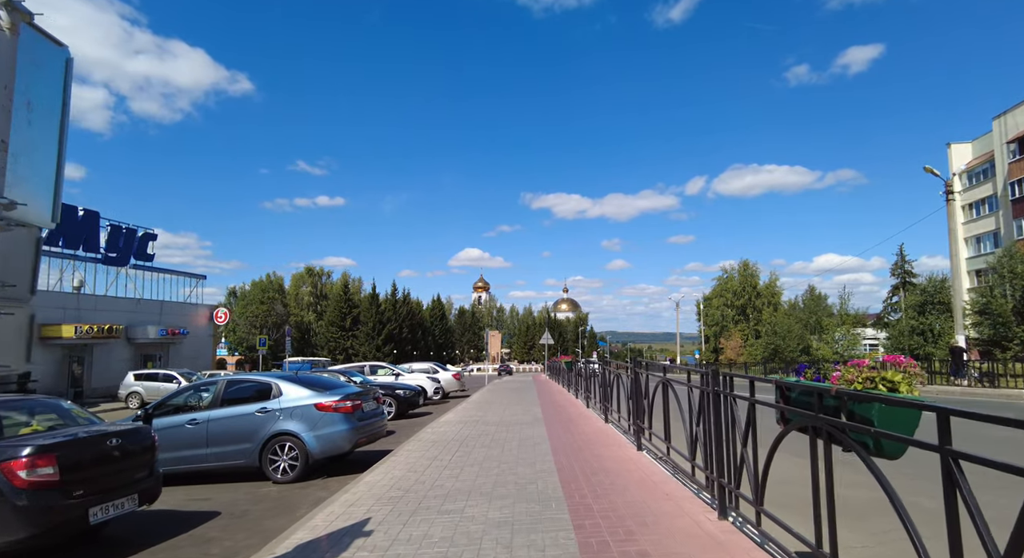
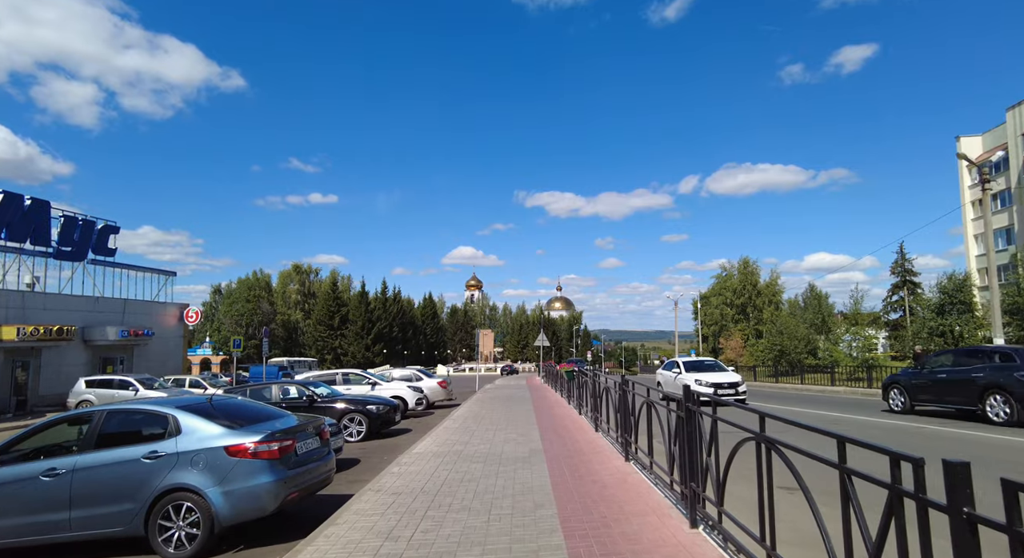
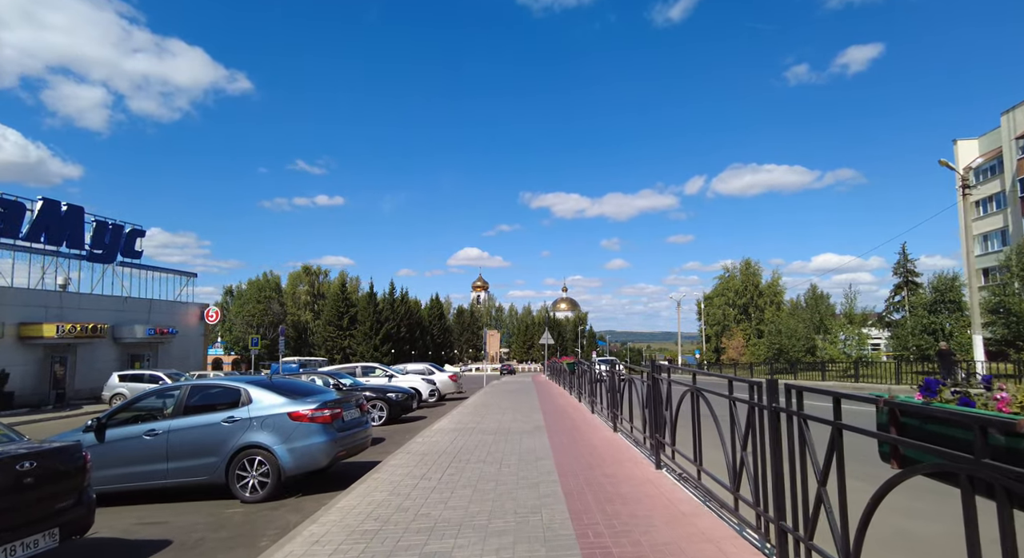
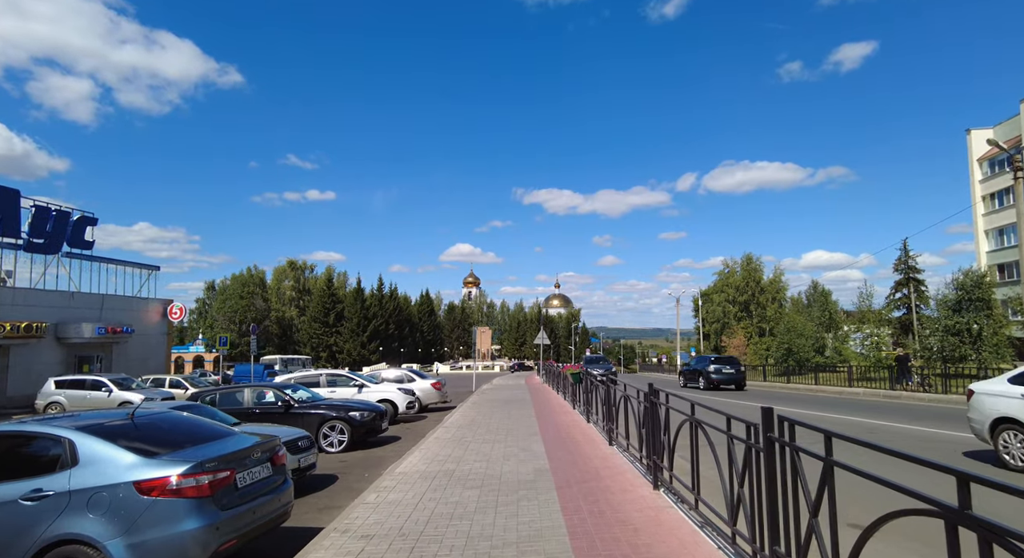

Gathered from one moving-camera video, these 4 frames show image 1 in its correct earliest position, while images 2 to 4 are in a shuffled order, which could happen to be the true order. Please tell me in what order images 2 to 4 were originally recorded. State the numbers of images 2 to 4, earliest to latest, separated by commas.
3, 2, 4
